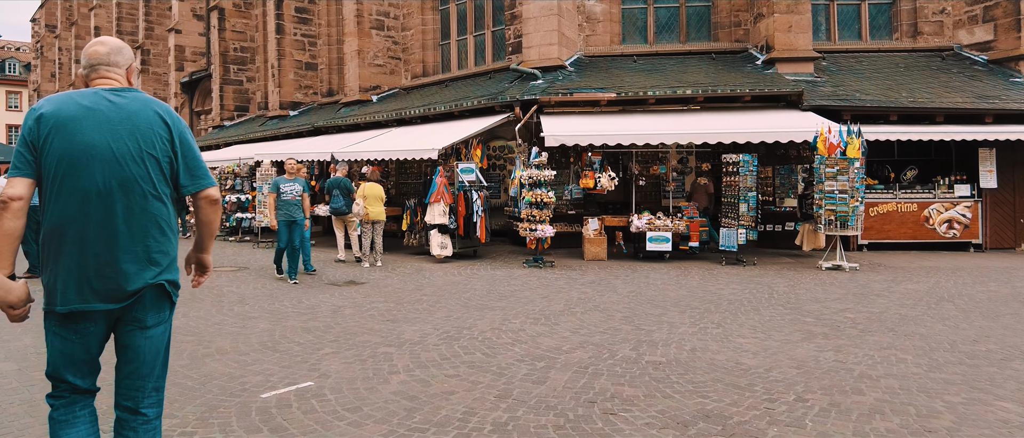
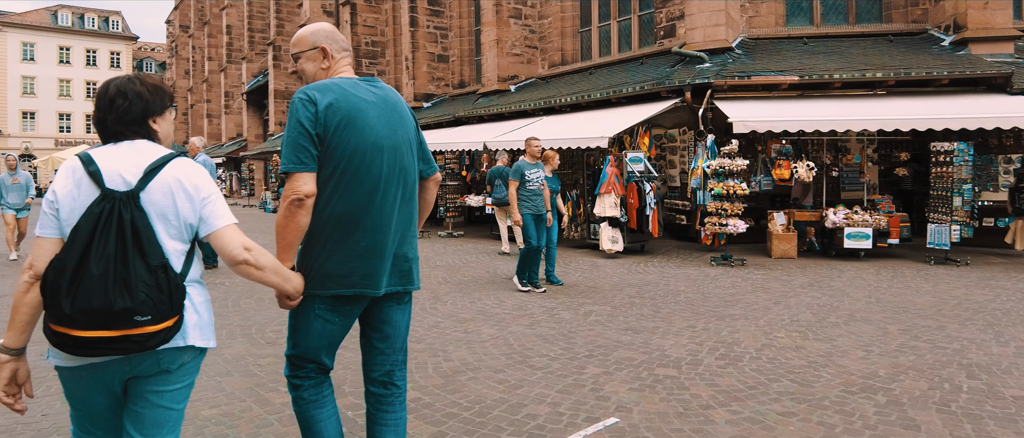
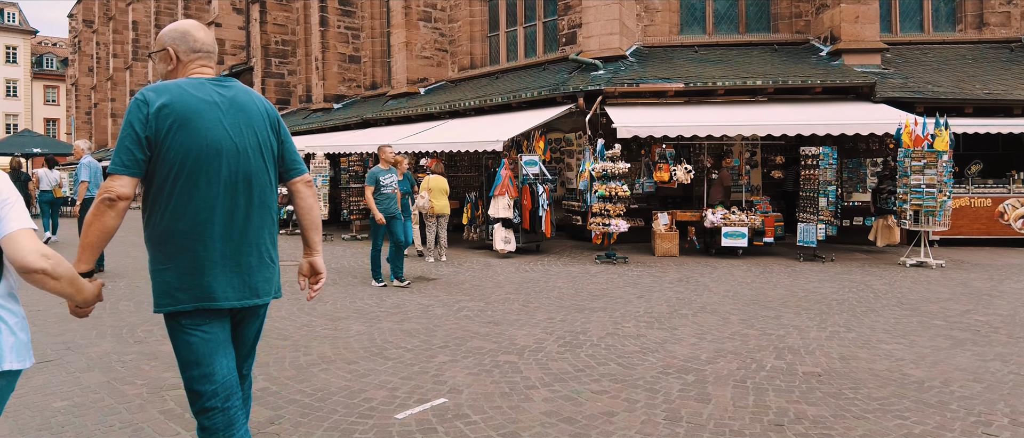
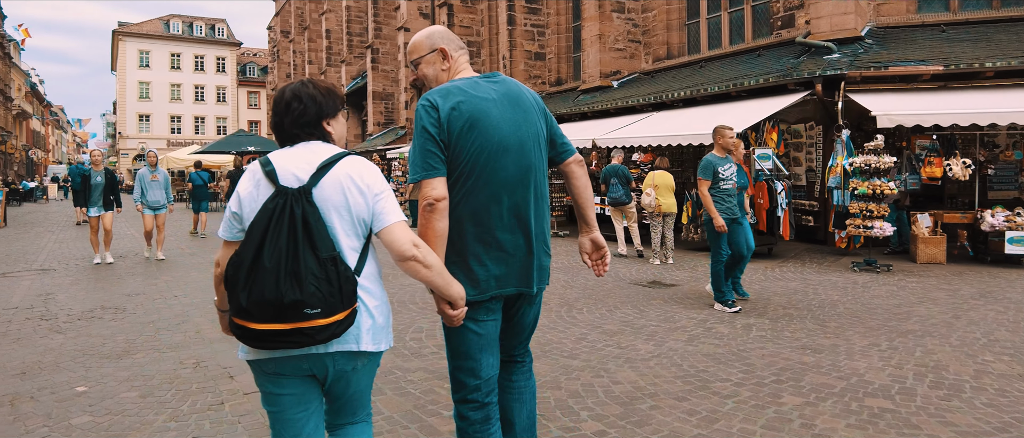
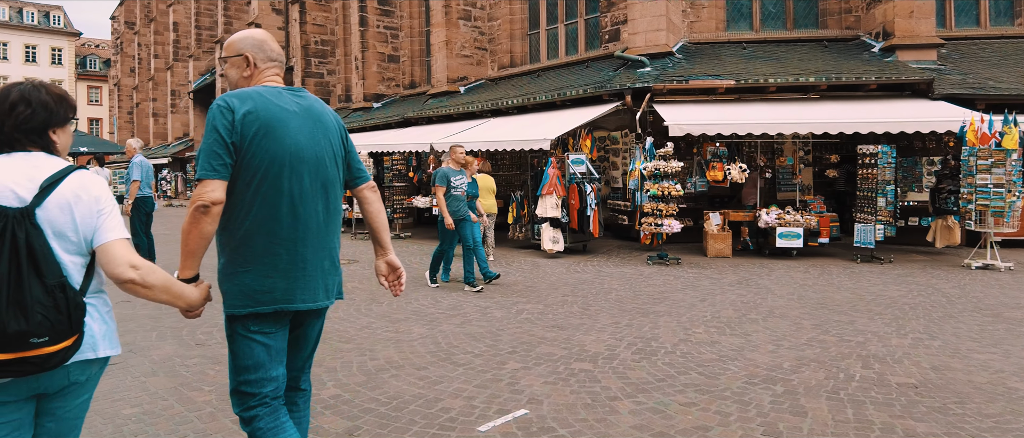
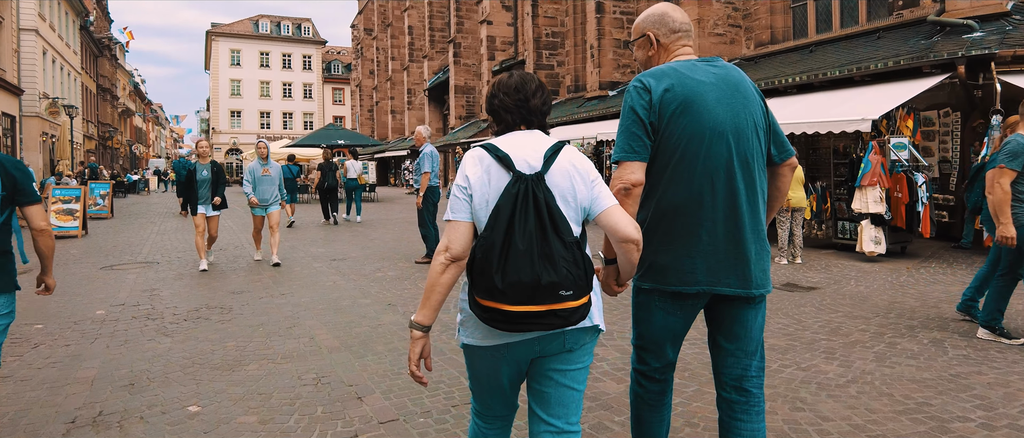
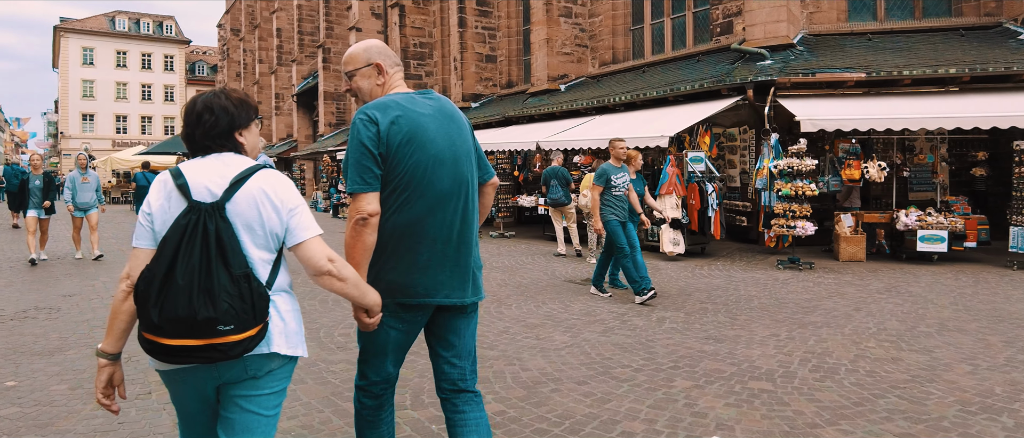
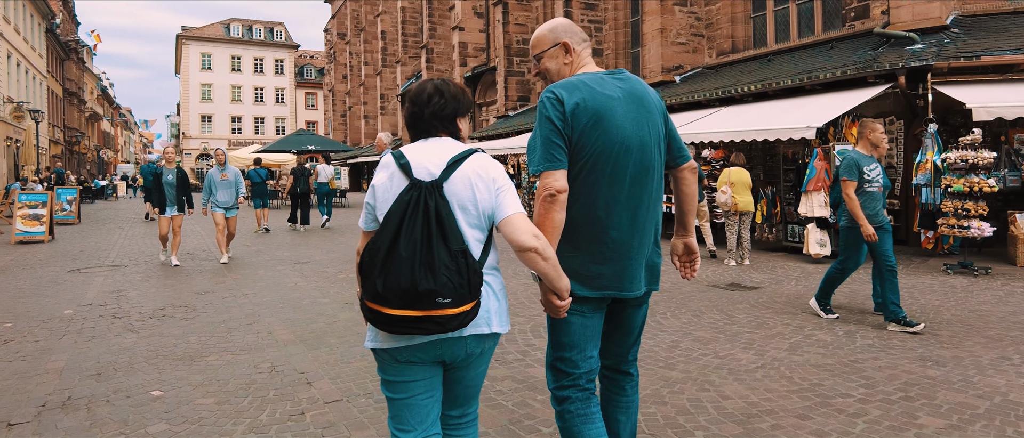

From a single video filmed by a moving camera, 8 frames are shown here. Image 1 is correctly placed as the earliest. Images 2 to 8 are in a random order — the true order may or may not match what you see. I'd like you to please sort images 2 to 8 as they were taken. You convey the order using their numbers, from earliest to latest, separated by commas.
3, 5, 2, 7, 4, 8, 6
